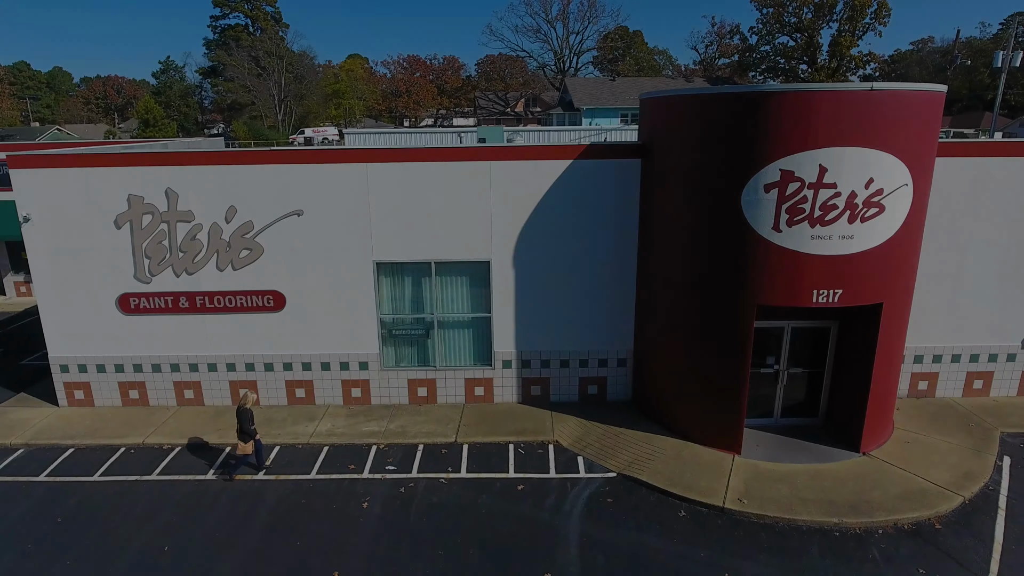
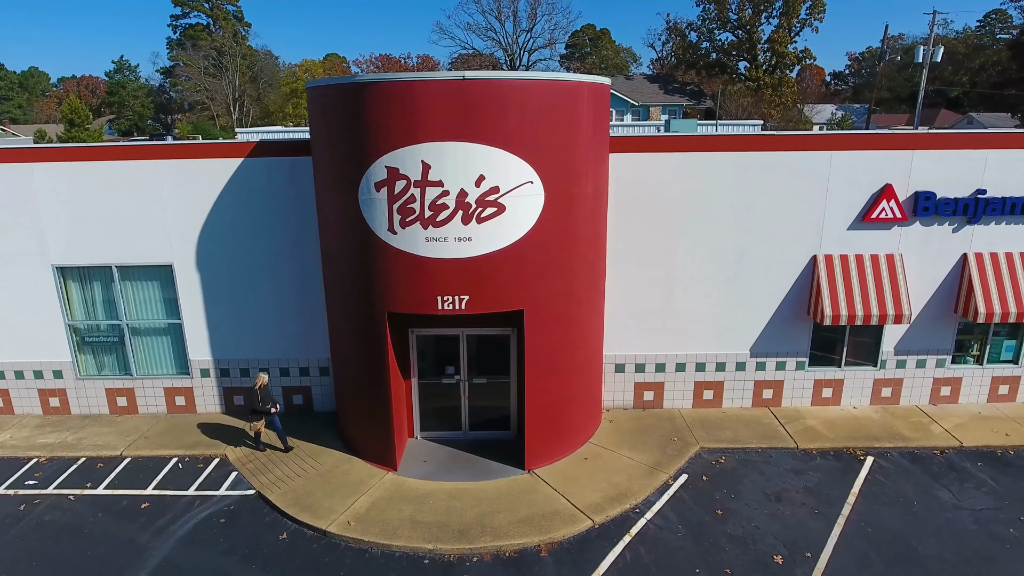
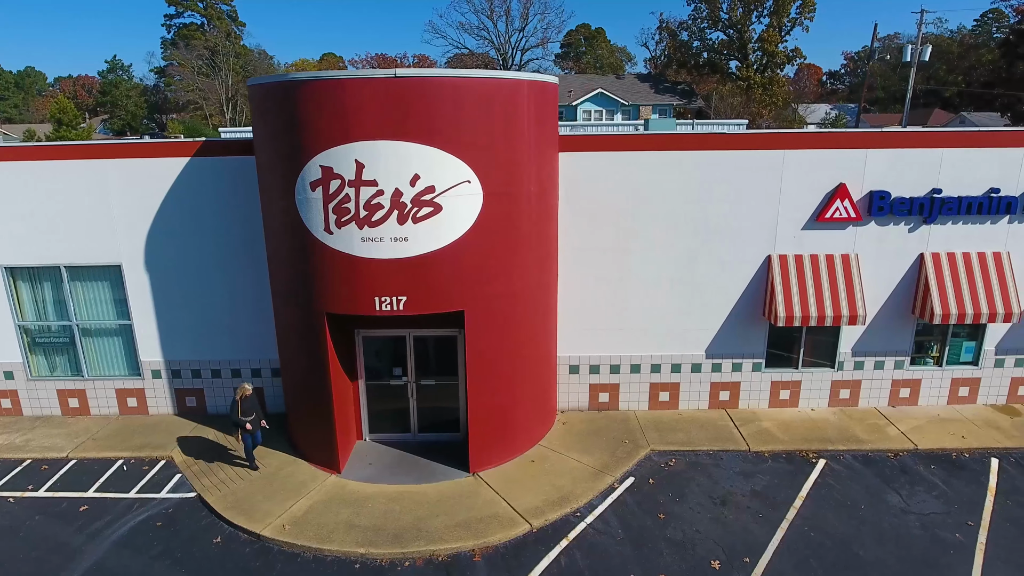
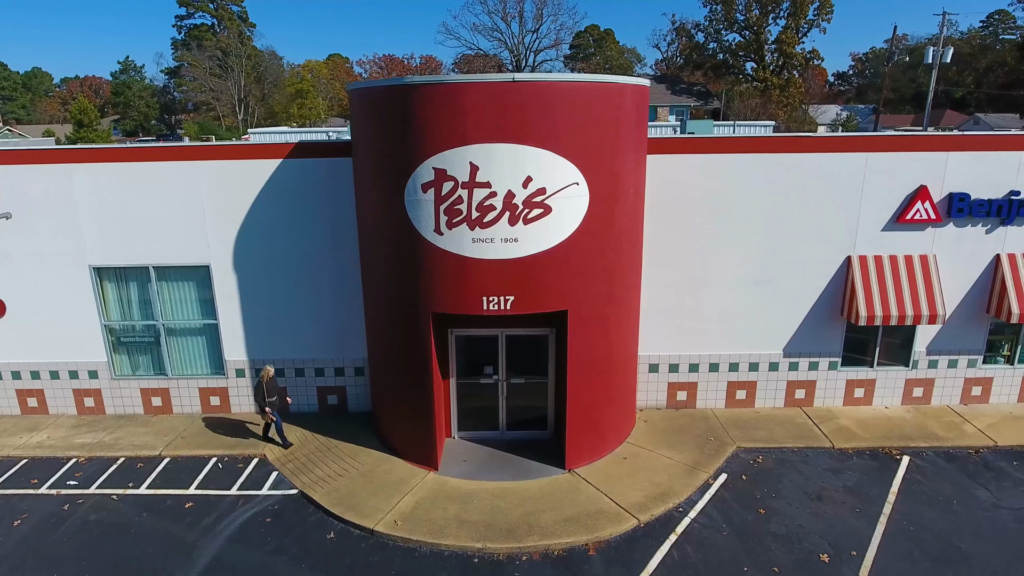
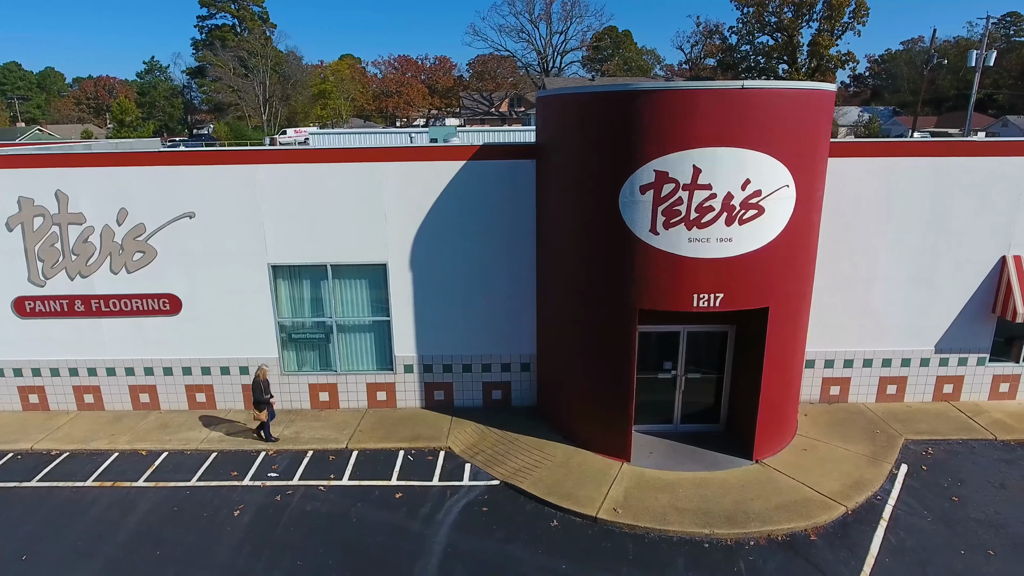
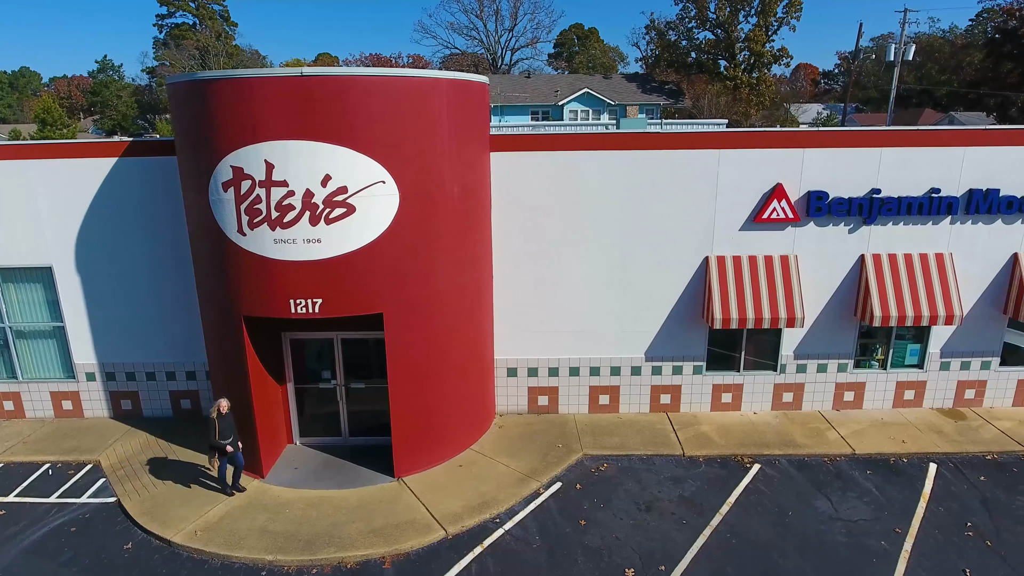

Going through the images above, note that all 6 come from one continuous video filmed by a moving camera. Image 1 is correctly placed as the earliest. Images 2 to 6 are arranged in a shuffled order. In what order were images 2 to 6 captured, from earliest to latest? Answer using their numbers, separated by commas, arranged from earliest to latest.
5, 4, 2, 3, 6
